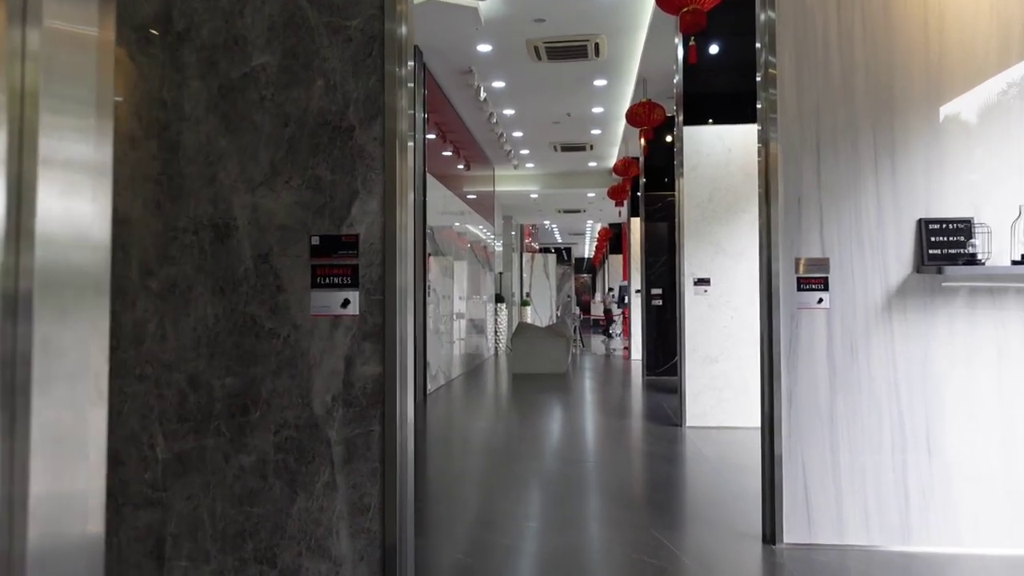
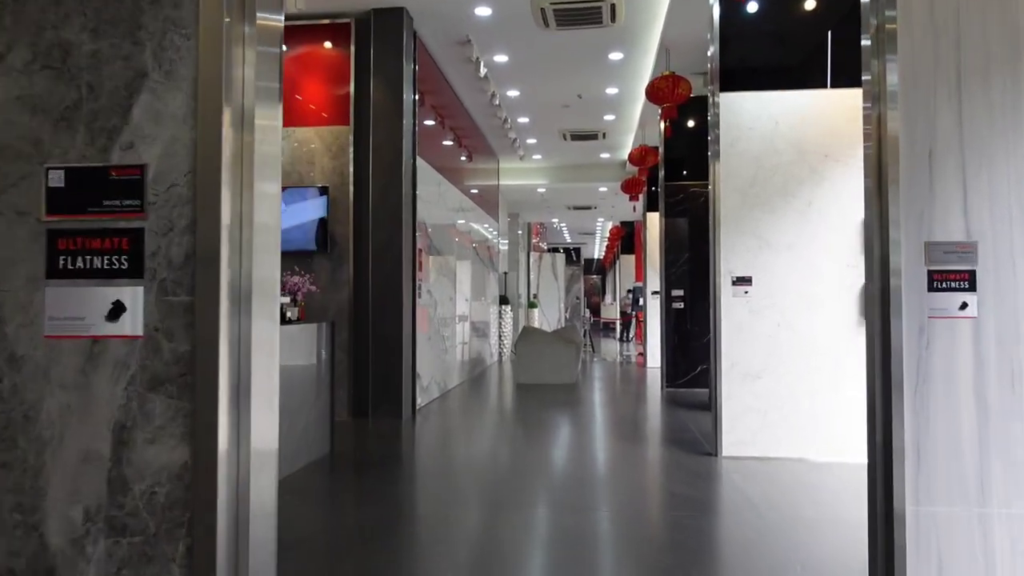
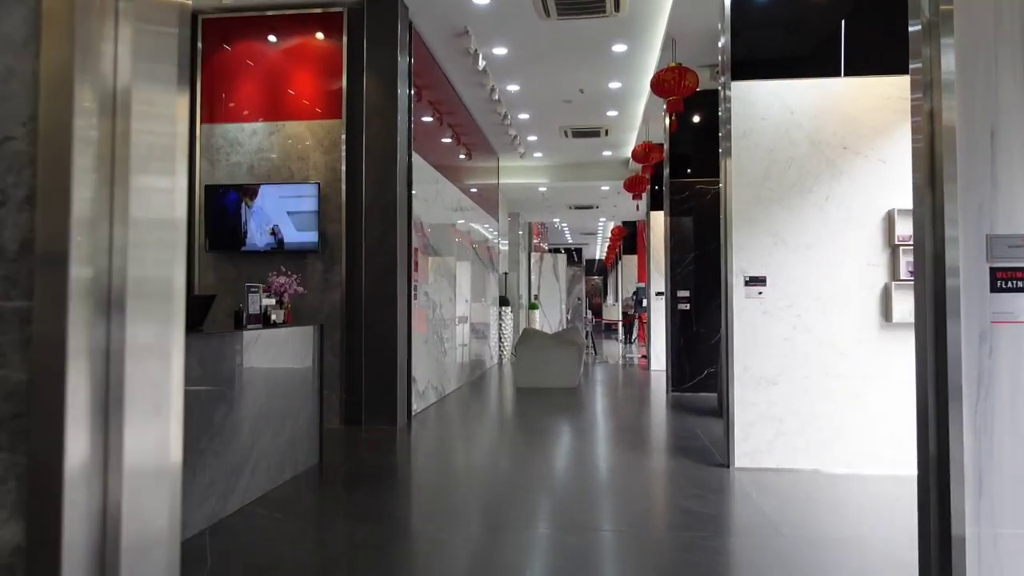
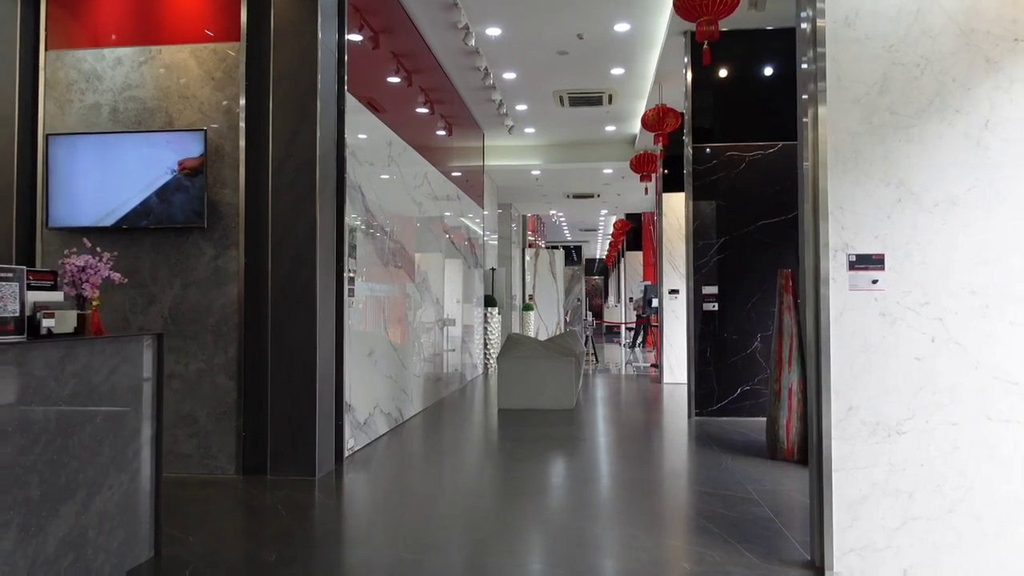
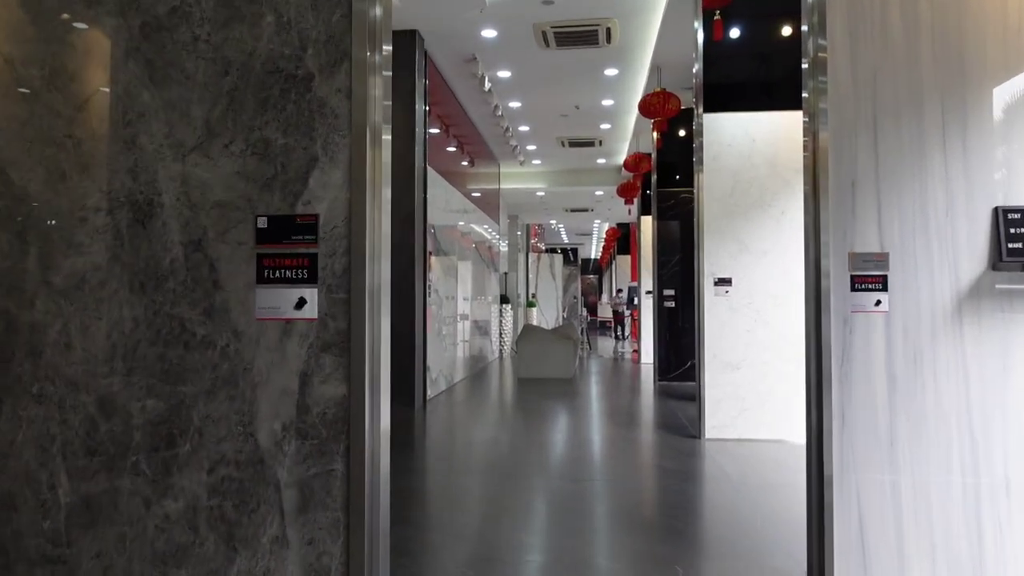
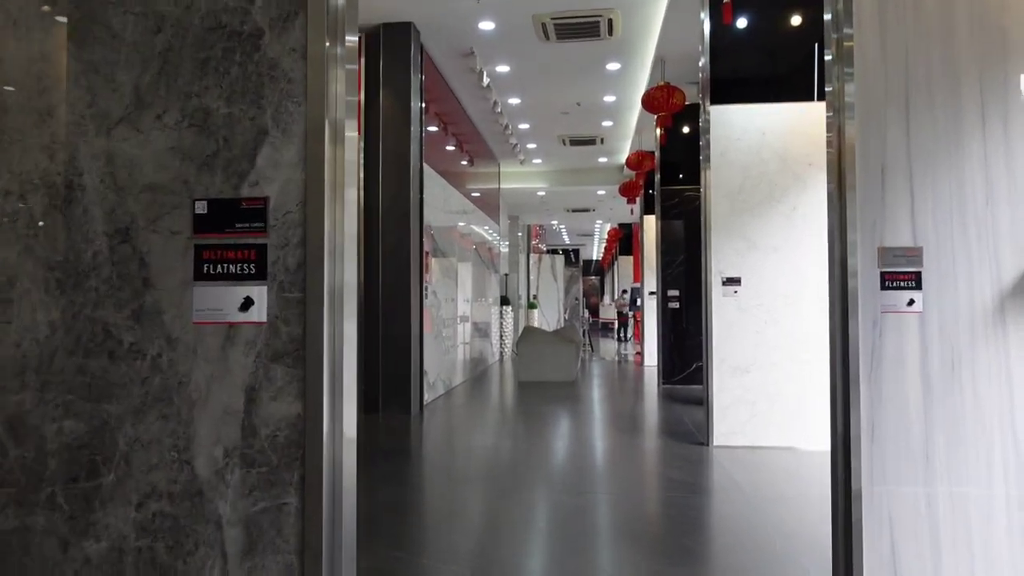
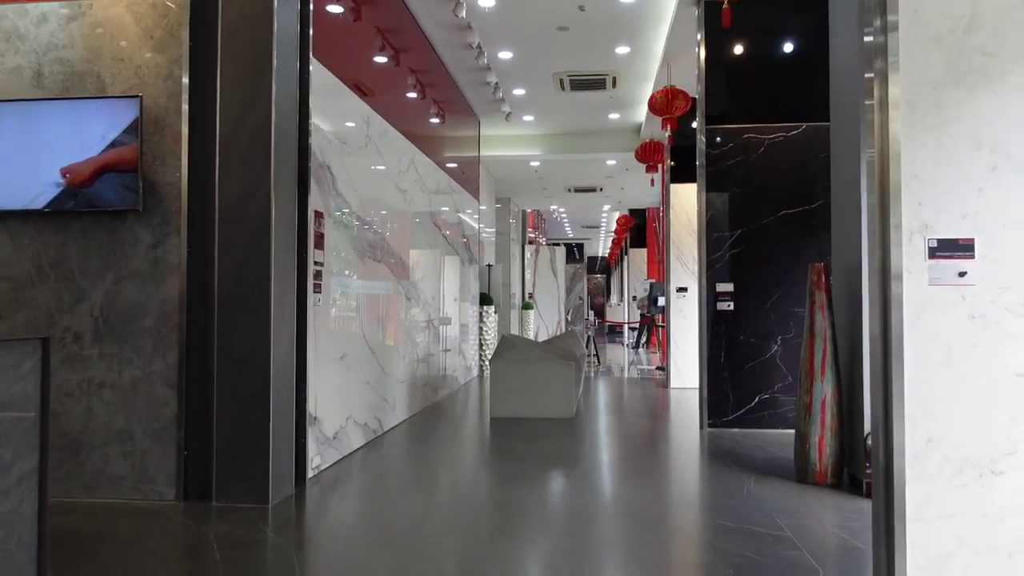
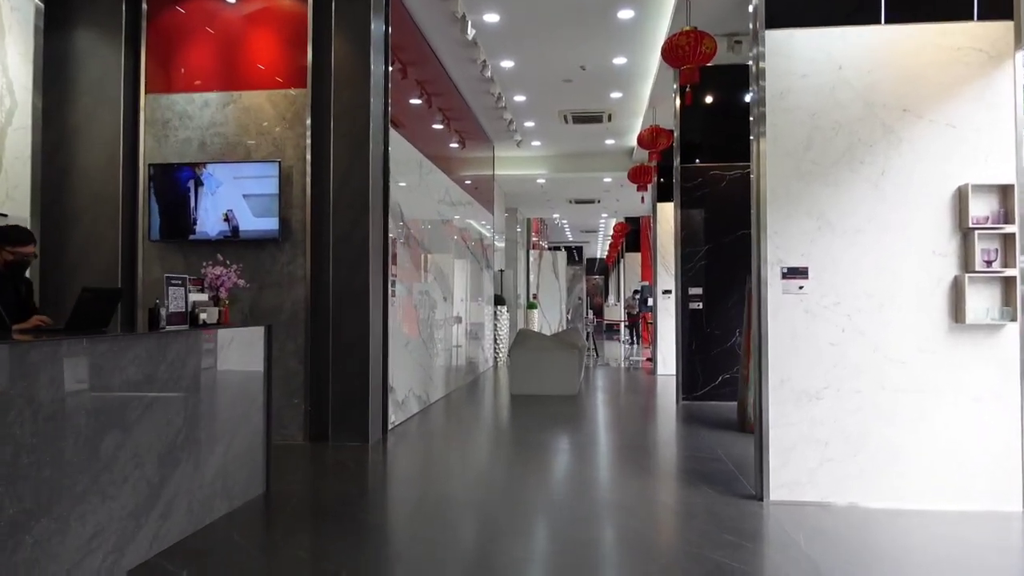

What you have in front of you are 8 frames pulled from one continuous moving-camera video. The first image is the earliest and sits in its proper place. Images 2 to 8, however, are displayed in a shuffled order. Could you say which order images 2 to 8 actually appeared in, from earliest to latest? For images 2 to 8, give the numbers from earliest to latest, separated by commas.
5, 6, 2, 3, 8, 4, 7
